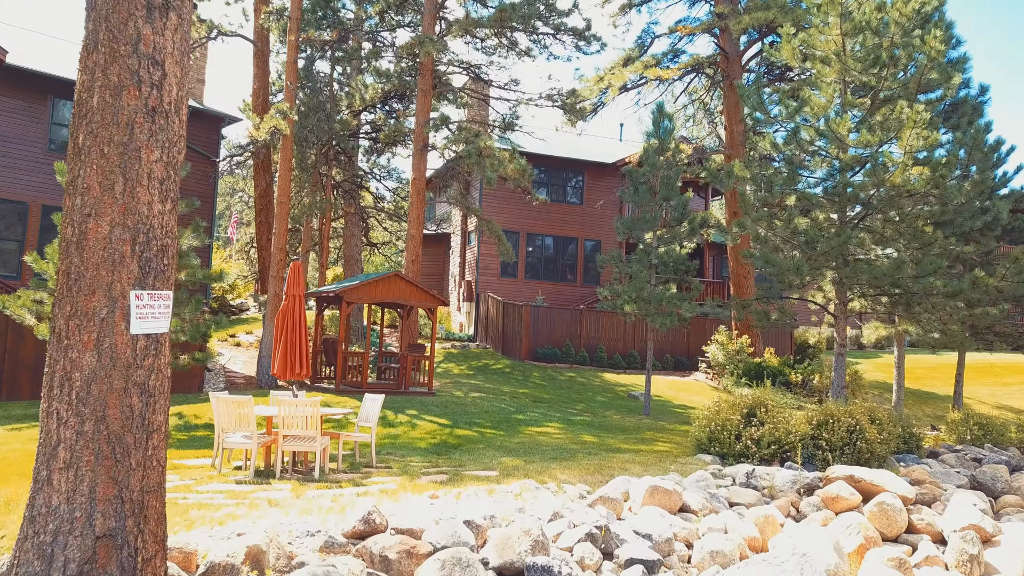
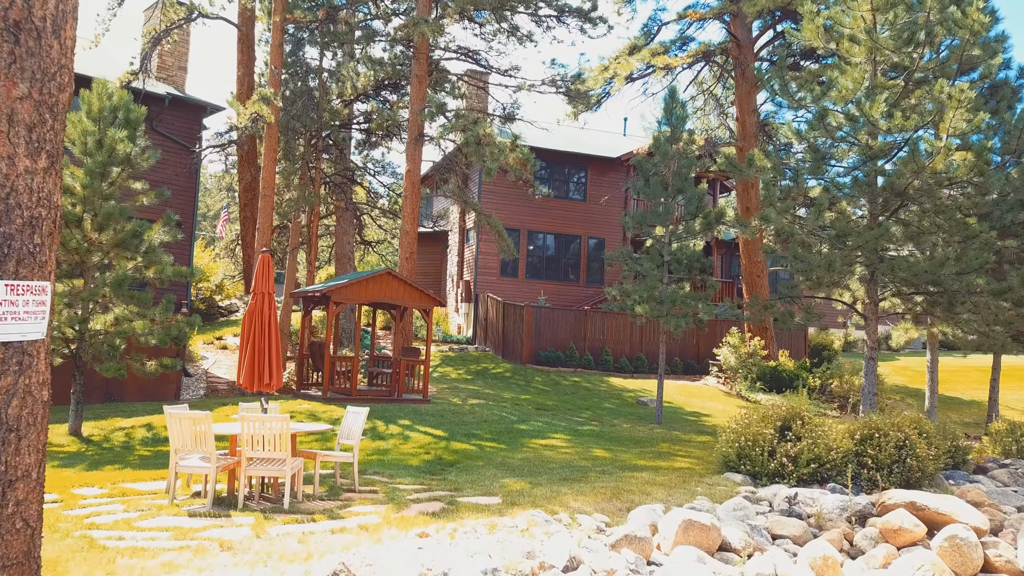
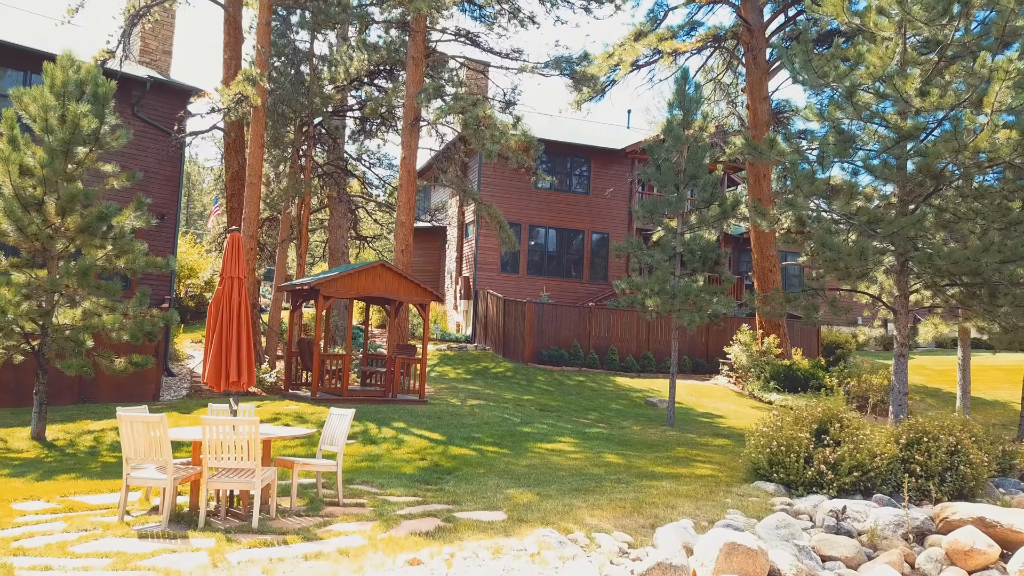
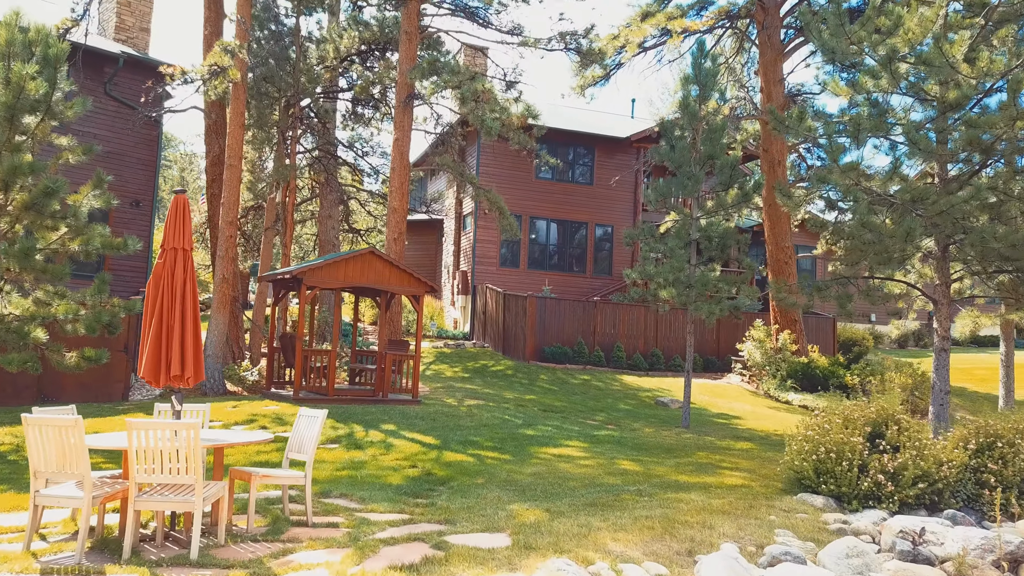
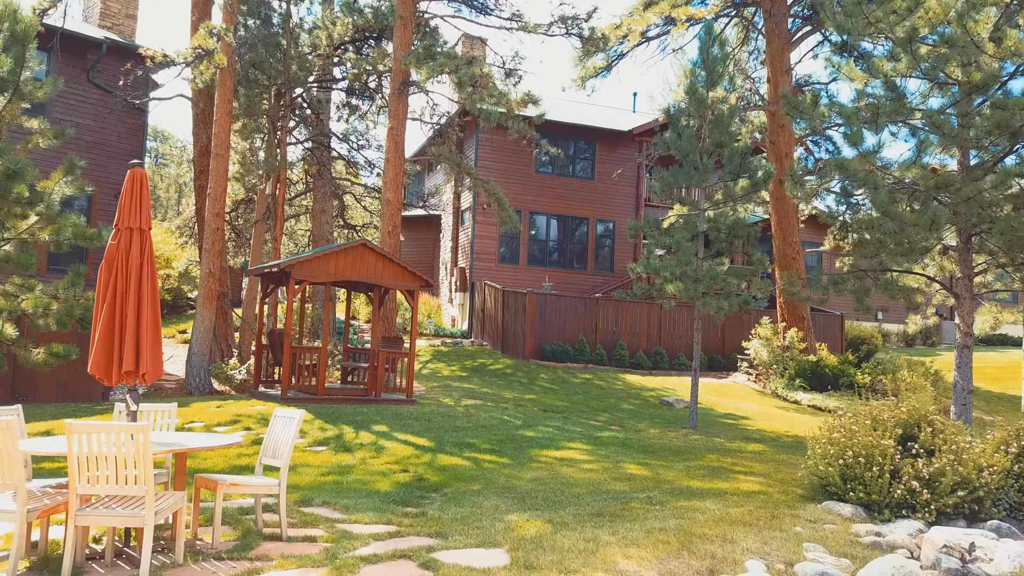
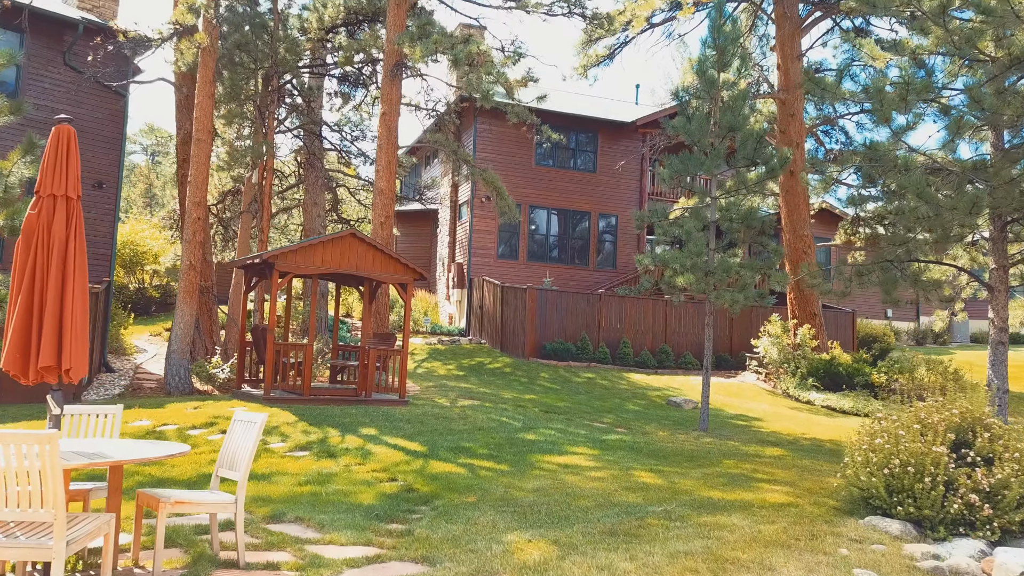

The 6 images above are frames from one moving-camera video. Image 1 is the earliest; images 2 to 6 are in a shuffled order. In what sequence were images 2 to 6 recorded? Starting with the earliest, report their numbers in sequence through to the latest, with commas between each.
2, 3, 4, 5, 6
